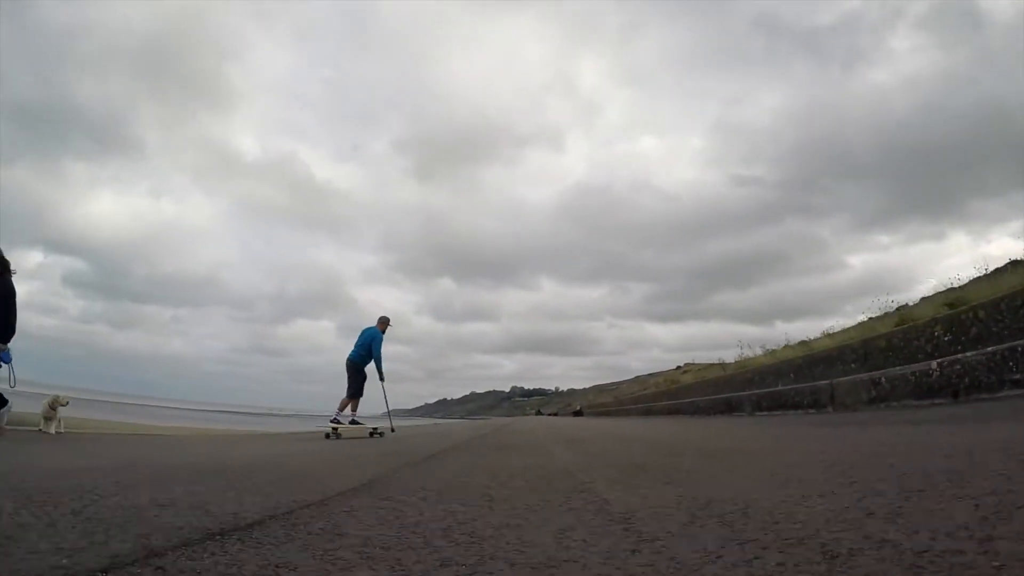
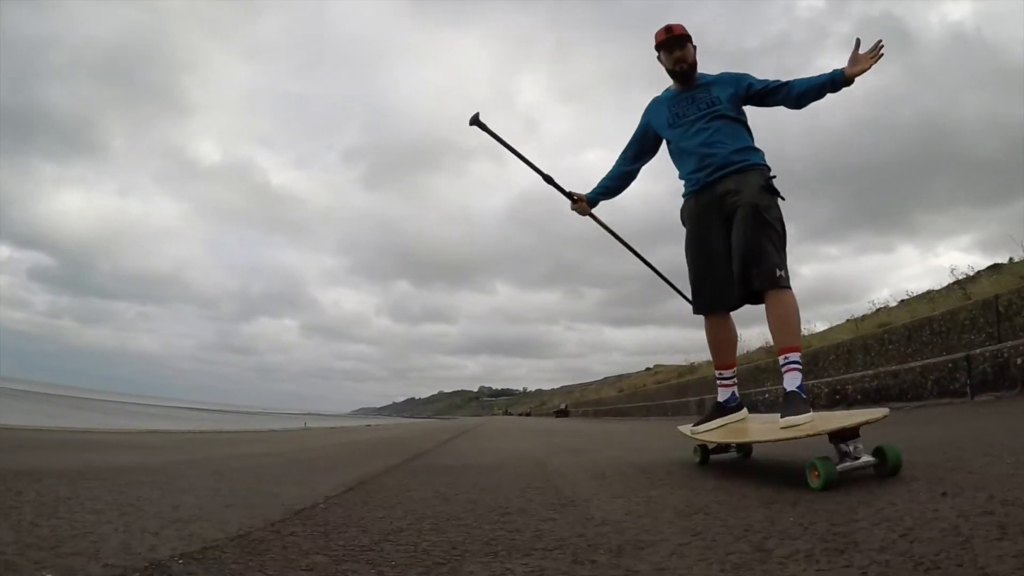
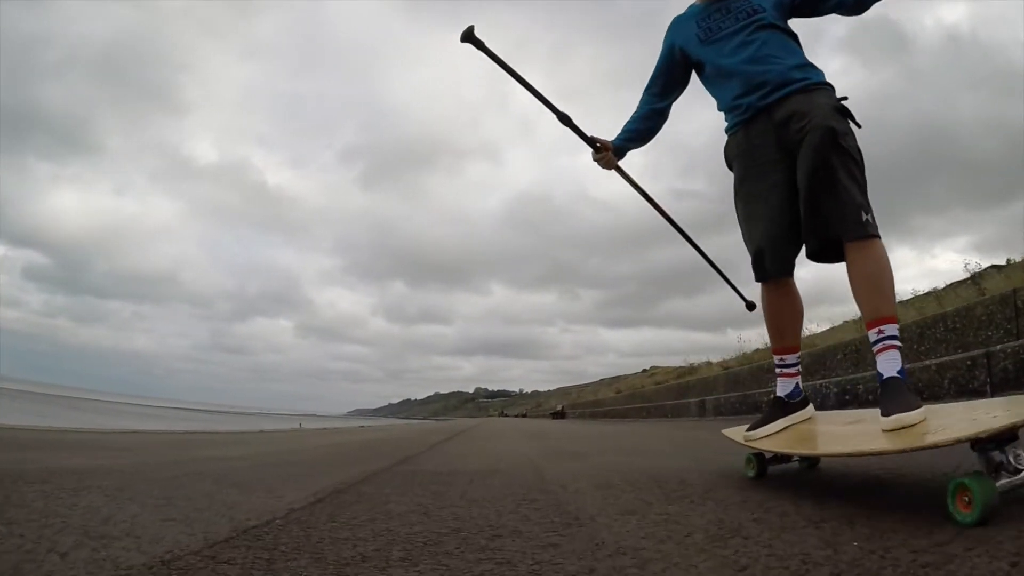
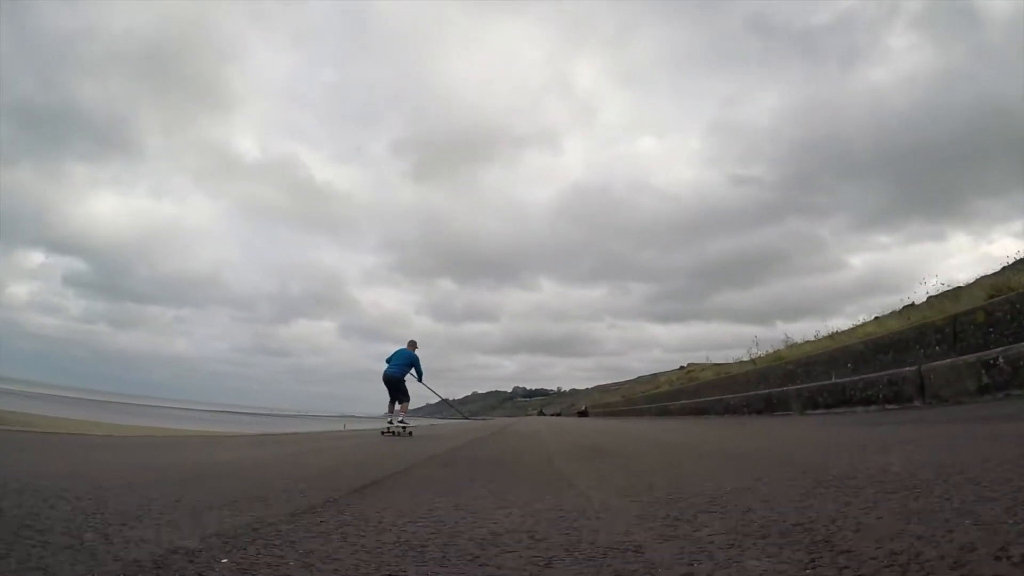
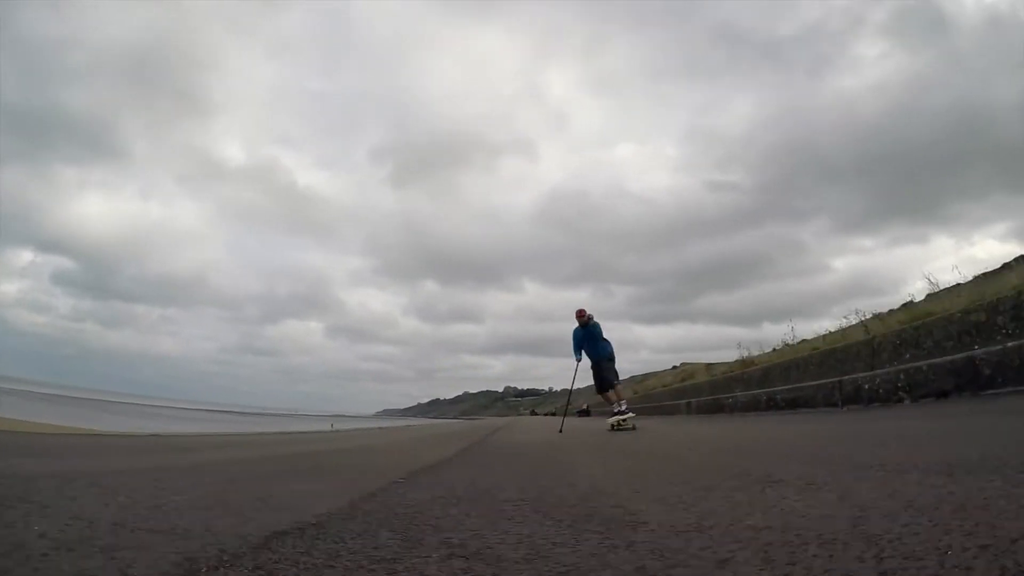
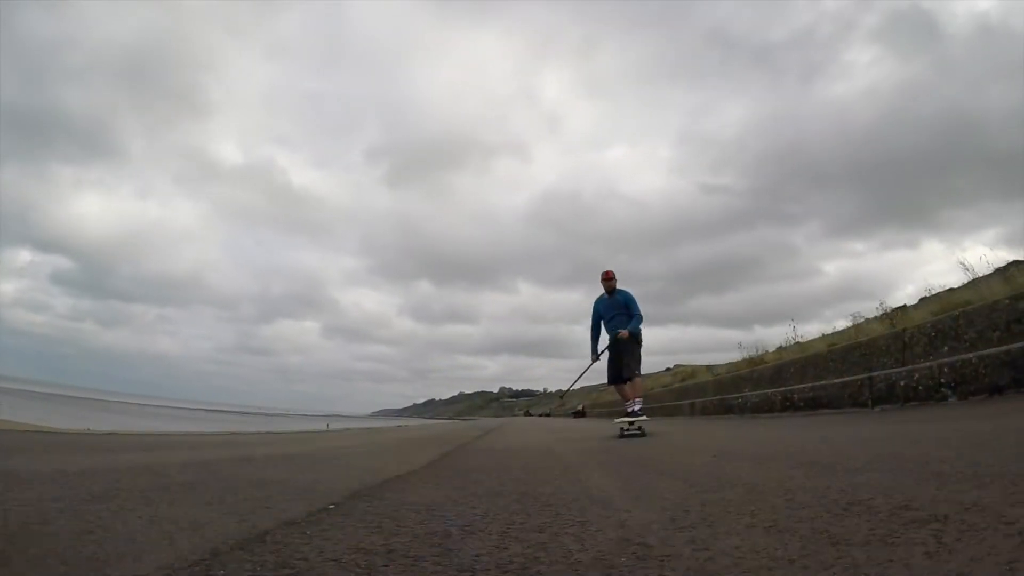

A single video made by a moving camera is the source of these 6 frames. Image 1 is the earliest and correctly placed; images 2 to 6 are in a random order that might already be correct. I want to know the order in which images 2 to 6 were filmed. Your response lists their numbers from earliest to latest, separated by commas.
4, 5, 6, 2, 3
